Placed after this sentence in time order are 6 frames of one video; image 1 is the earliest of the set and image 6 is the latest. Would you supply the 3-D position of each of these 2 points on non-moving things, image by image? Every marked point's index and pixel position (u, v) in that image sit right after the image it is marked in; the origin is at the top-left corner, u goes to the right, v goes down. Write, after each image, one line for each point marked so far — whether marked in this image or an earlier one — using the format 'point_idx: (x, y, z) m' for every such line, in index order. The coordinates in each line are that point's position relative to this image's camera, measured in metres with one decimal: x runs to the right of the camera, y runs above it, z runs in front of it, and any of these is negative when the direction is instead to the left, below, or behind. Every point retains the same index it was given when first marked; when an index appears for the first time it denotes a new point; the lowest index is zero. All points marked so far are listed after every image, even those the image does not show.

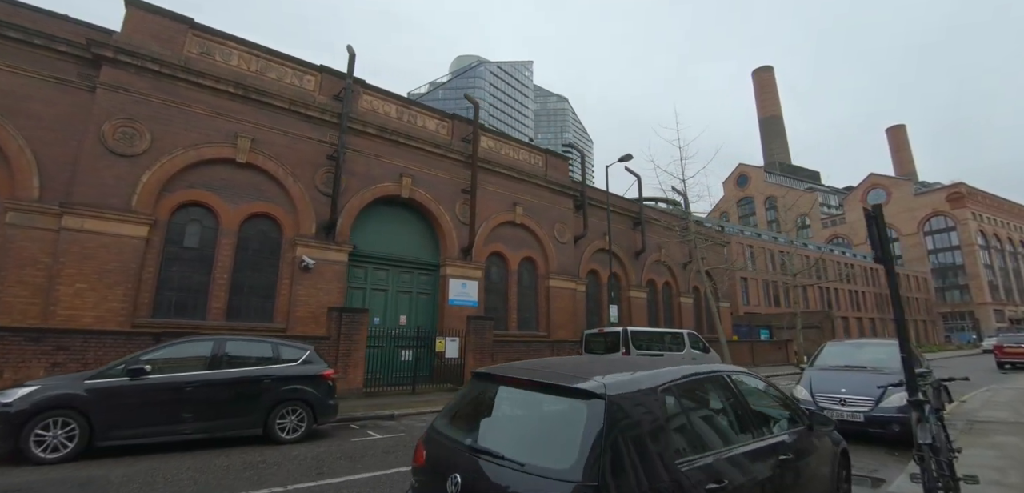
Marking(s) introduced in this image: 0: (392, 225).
0: (-4.0, +0.7, +15.1) m
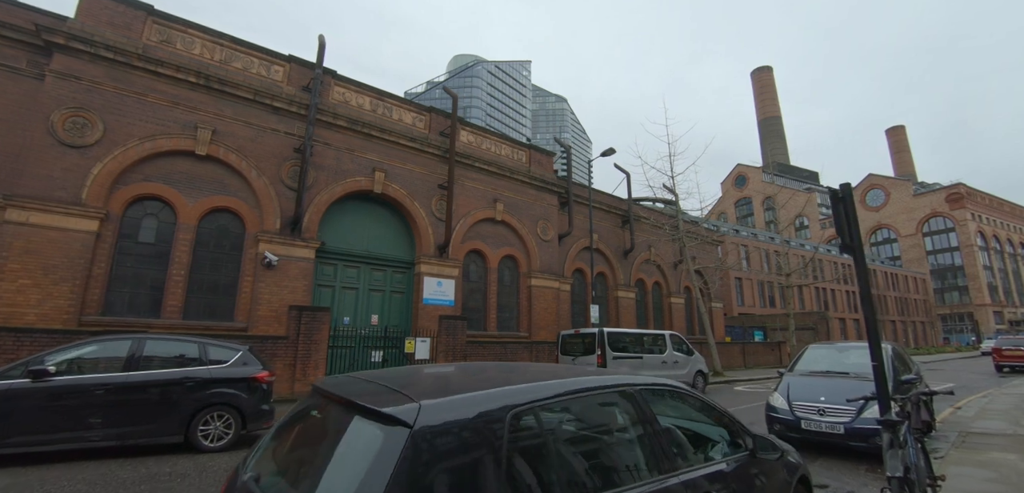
0: (-4.7, +0.8, +14.4) m
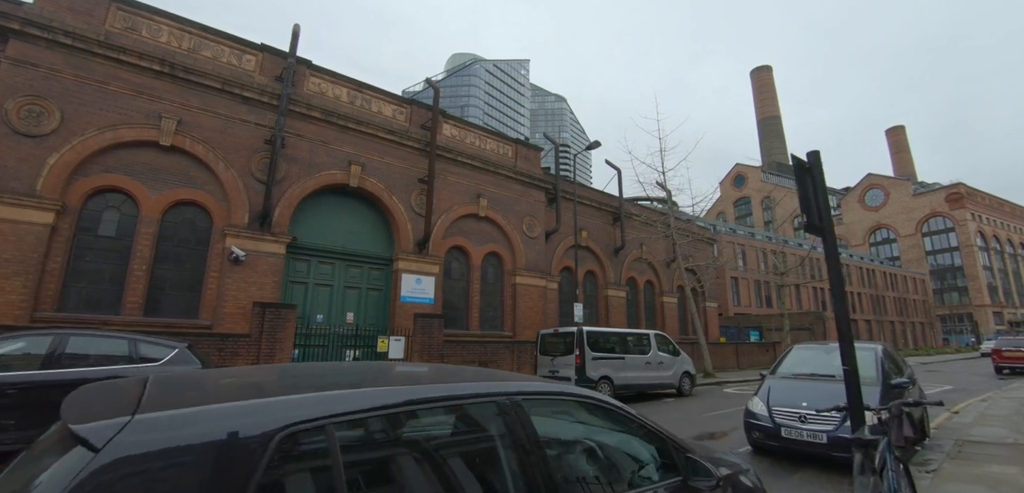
0: (-5.2, +0.9, +13.9) m
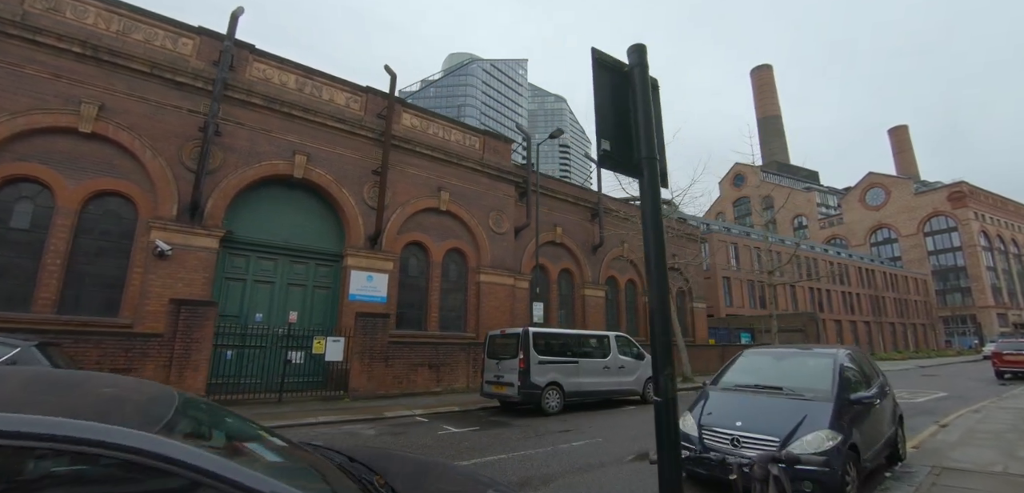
0: (-6.4, +1.1, +13.0) m
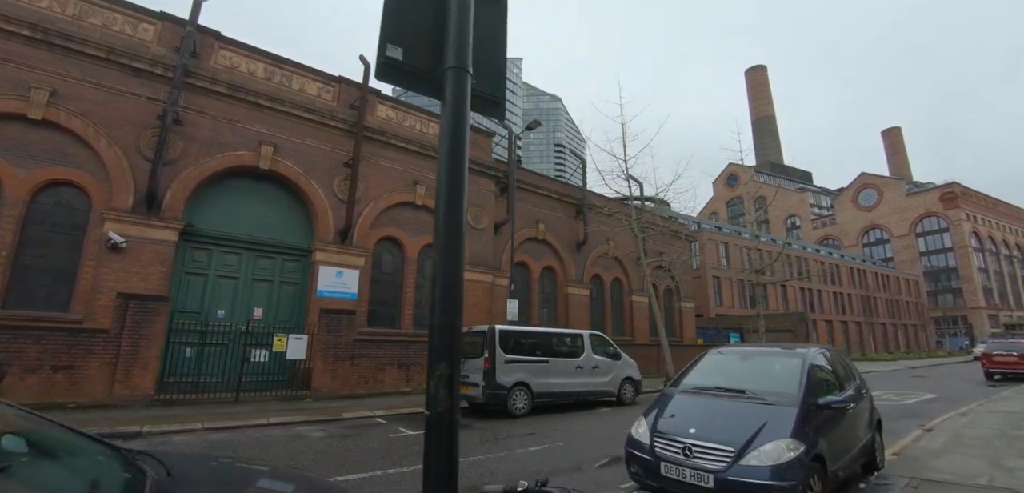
0: (-7.0, +1.2, +12.4) m
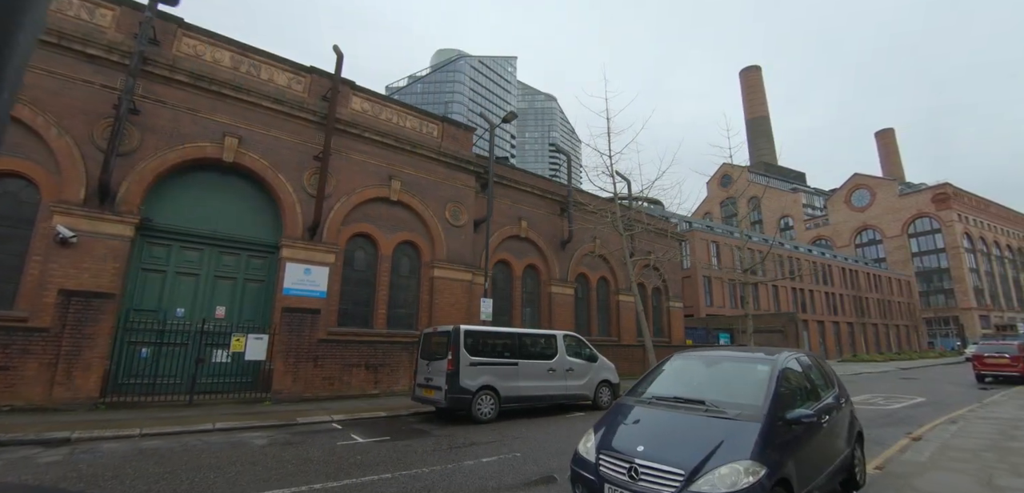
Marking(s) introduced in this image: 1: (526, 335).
0: (-7.7, +1.3, +11.9) m
1: (+0.3, -1.7, +9.1) m
